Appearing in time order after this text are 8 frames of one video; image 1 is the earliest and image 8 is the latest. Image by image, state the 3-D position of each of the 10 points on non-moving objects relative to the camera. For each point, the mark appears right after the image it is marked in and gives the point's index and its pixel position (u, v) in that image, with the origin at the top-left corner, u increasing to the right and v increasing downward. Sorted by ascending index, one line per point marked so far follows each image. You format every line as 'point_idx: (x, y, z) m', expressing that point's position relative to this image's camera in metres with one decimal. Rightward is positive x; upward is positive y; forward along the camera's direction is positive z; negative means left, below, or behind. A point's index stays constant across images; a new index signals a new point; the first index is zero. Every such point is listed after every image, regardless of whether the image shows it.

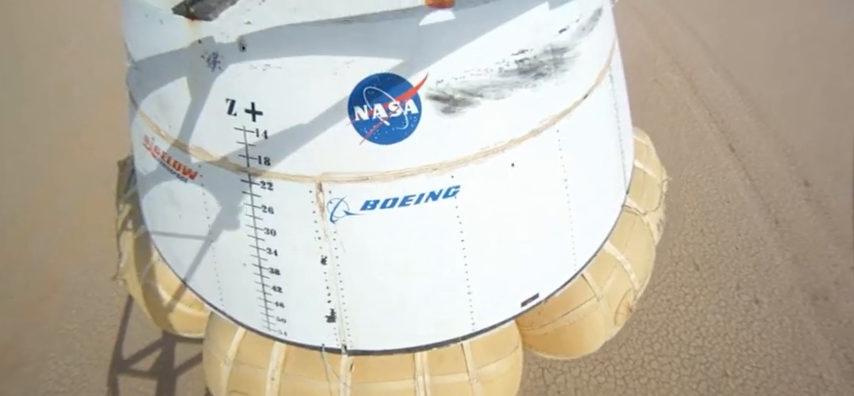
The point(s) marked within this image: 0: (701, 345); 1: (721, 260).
0: (+5.5, -3.1, +9.6) m
1: (+6.8, -1.6, +11.1) m
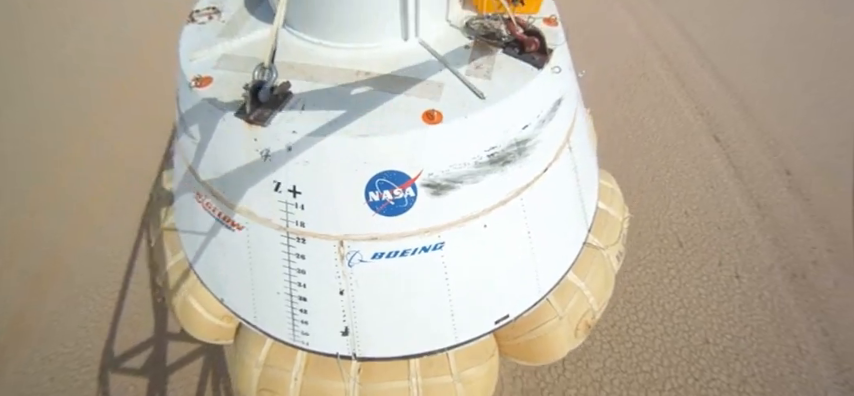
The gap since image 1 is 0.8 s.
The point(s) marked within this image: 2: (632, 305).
0: (+5.6, -2.4, +9.8) m
1: (+7.0, -0.9, +11.2) m
2: (+4.6, -2.1, +9.9) m
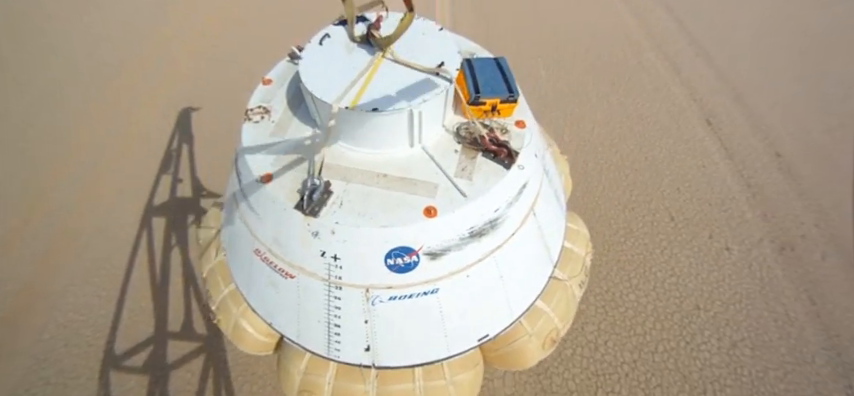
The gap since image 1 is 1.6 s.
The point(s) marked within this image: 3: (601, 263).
0: (+5.7, -1.8, +10.2) m
1: (+7.0, -0.3, +11.6) m
2: (+4.7, -1.5, +10.3) m
3: (+4.0, -1.4, +10.3) m
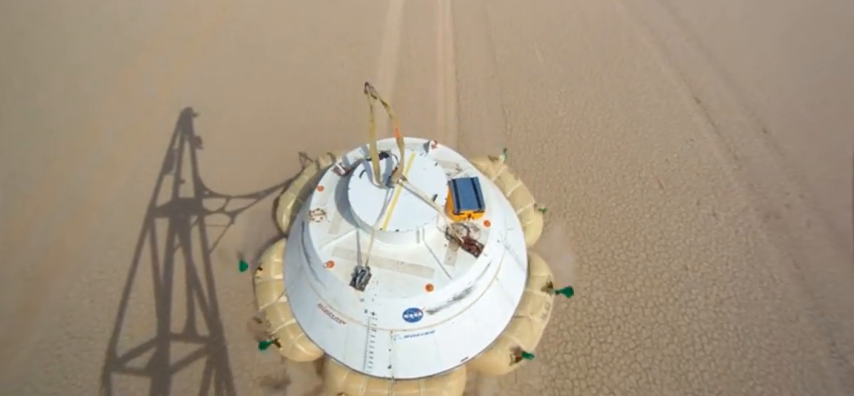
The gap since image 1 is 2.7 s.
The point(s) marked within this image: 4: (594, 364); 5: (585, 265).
0: (+5.7, -1.1, +10.7) m
1: (+7.0, +0.4, +12.1) m
2: (+4.7, -0.7, +10.8) m
3: (+4.0, -0.6, +10.8) m
4: (+3.3, -3.1, +8.6) m
5: (+3.7, -1.5, +10.1) m
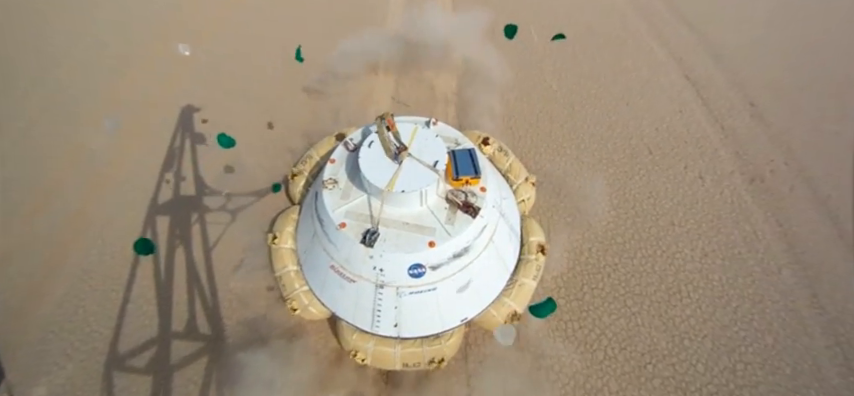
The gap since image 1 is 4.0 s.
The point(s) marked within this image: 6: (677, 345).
0: (+5.7, -0.1, +11.2) m
1: (+7.0, +1.4, +12.7) m
2: (+4.6, +0.2, +11.3) m
3: (+4.0, +0.3, +11.3) m
4: (+3.3, -2.2, +9.1) m
5: (+3.7, -0.5, +10.6) m
6: (+5.0, -2.9, +8.9) m
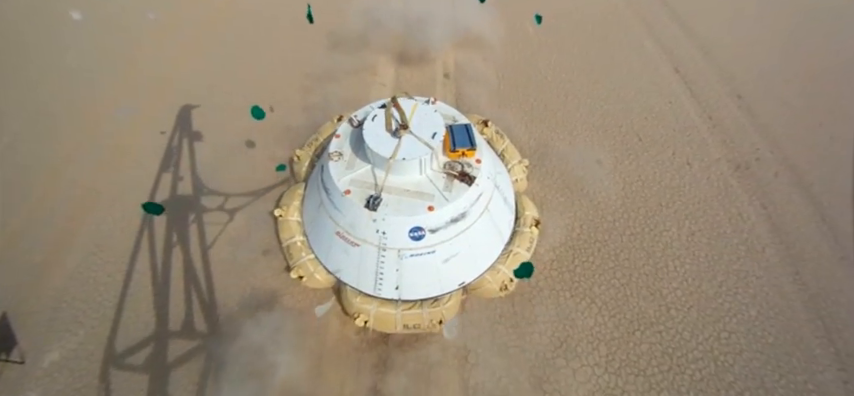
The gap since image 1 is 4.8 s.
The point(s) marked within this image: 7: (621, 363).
0: (+5.6, +0.3, +11.7) m
1: (+6.9, +1.8, +13.1) m
2: (+4.6, +0.7, +11.7) m
3: (+4.0, +0.8, +11.7) m
4: (+3.2, -1.7, +9.5) m
5: (+3.6, -0.1, +11.0) m
6: (+4.9, -2.4, +9.3) m
7: (+3.7, -3.1, +8.5) m
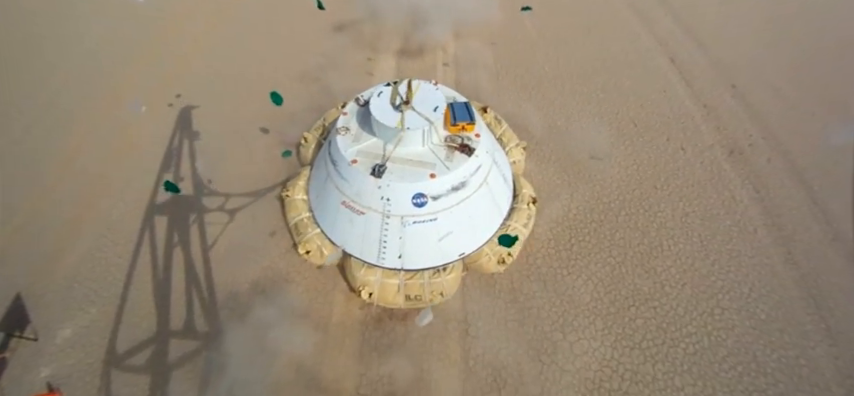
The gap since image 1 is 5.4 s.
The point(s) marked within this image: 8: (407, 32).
0: (+5.6, +0.8, +11.9) m
1: (+6.9, +2.3, +13.4) m
2: (+4.6, +1.1, +12.0) m
3: (+4.0, +1.2, +12.0) m
4: (+3.3, -1.3, +9.8) m
5: (+3.6, +0.3, +11.3) m
6: (+5.0, -2.0, +9.6) m
7: (+3.7, -2.7, +8.8) m
8: (-0.7, +5.6, +15.0) m
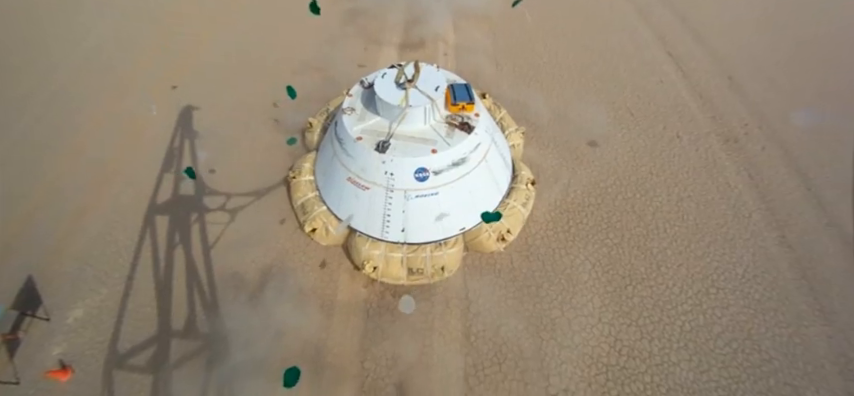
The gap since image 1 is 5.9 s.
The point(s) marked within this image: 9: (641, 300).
0: (+5.7, +1.2, +12.2) m
1: (+6.9, +2.6, +13.7) m
2: (+4.6, +1.5, +12.2) m
3: (+4.0, +1.5, +12.2) m
4: (+3.3, -0.9, +10.0) m
5: (+3.6, +0.7, +11.5) m
6: (+5.0, -1.6, +9.8) m
7: (+3.8, -2.3, +9.0) m
8: (-0.7, +5.9, +15.2) m
9: (+4.4, -2.1, +9.2) m
